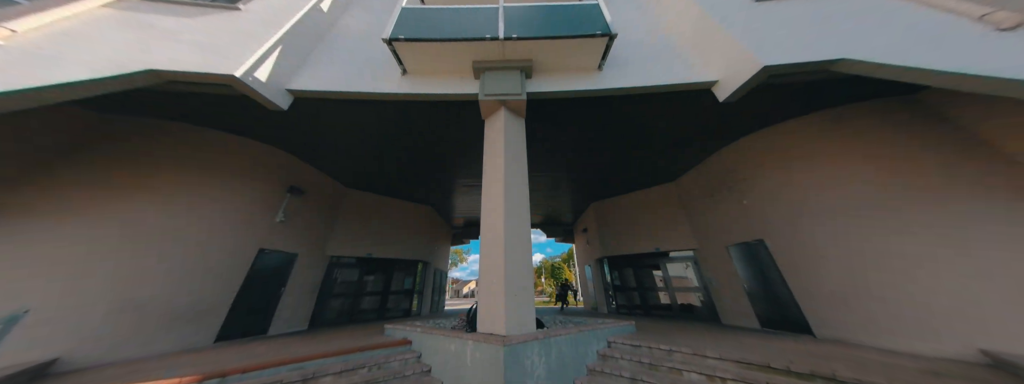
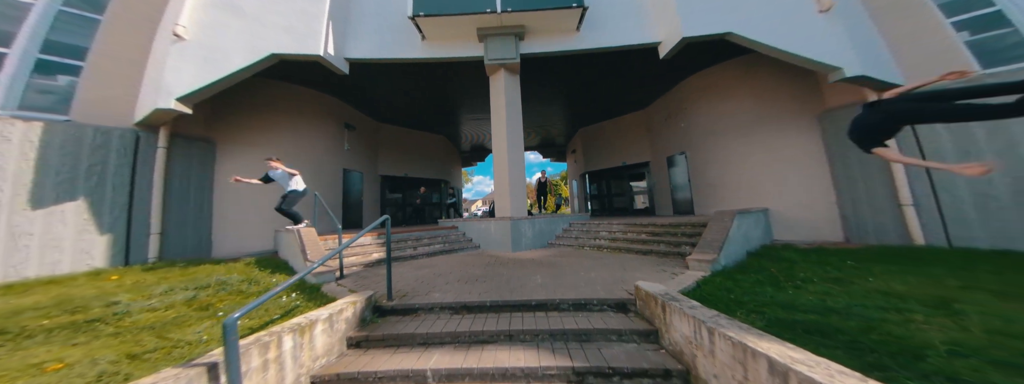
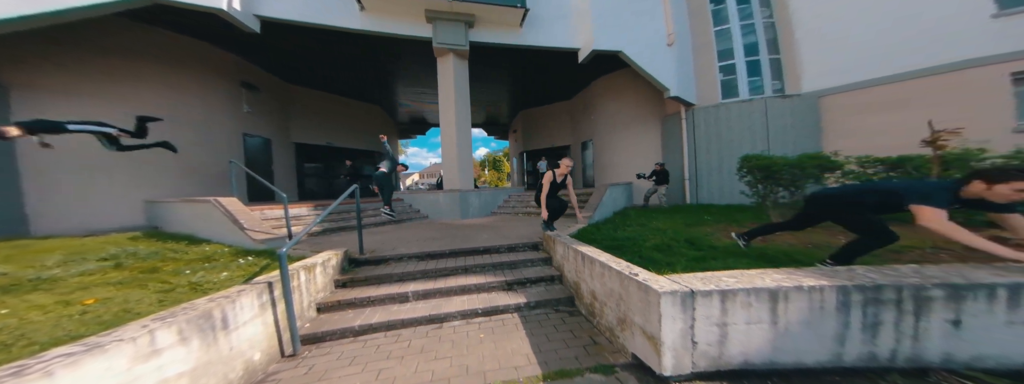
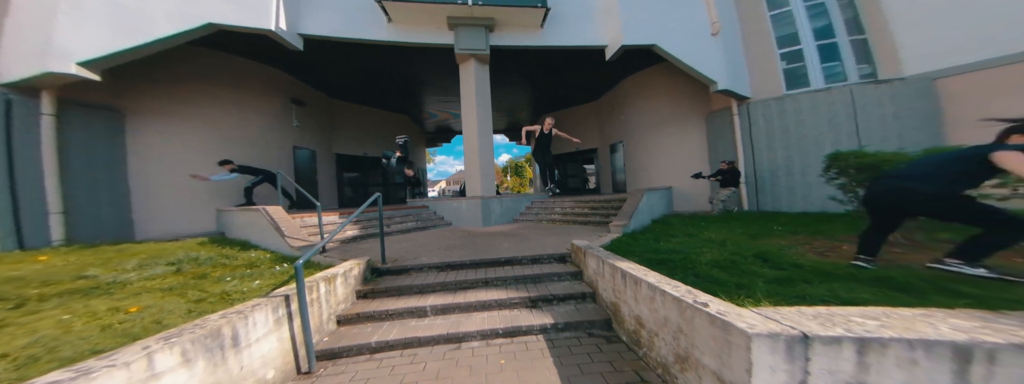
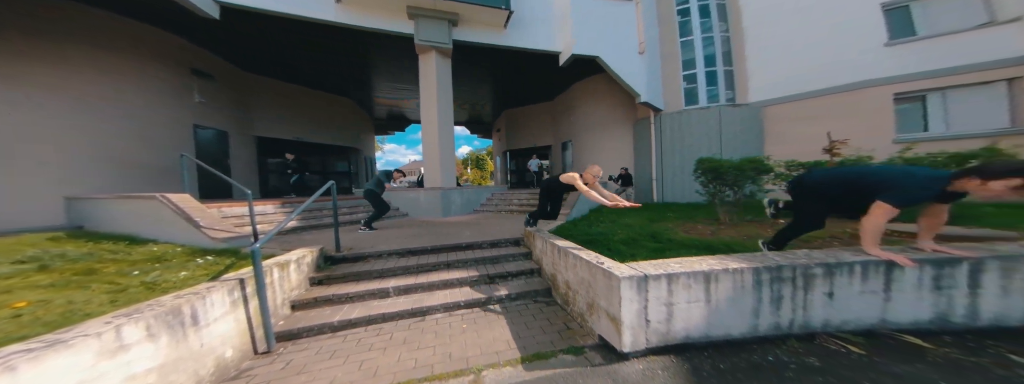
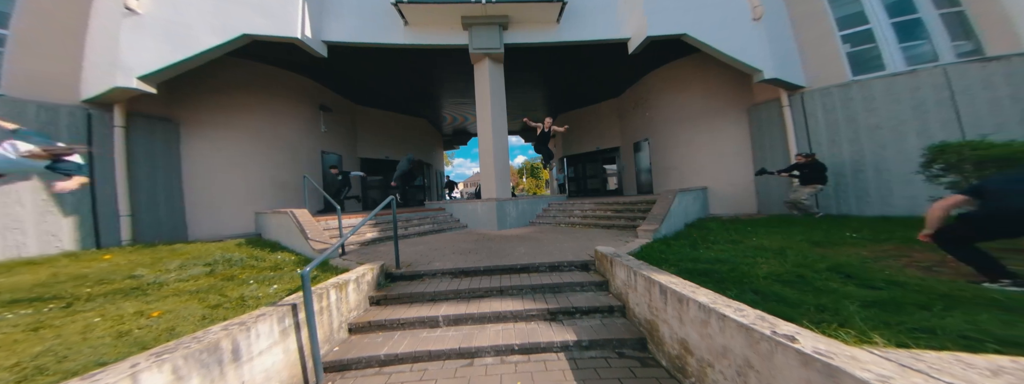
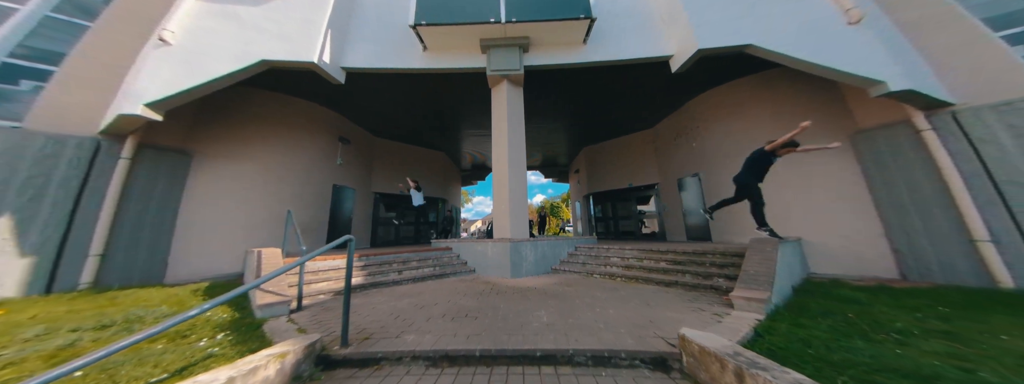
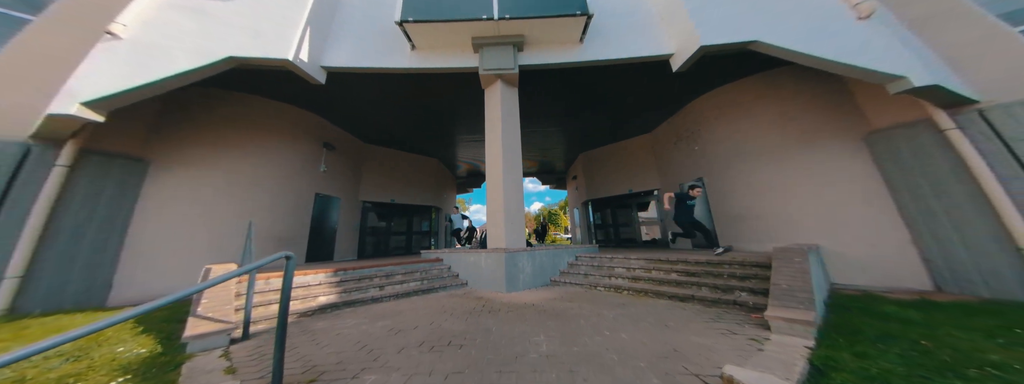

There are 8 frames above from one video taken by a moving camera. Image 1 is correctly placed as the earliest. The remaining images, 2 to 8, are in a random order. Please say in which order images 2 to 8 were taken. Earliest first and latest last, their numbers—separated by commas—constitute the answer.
8, 7, 2, 6, 4, 3, 5
